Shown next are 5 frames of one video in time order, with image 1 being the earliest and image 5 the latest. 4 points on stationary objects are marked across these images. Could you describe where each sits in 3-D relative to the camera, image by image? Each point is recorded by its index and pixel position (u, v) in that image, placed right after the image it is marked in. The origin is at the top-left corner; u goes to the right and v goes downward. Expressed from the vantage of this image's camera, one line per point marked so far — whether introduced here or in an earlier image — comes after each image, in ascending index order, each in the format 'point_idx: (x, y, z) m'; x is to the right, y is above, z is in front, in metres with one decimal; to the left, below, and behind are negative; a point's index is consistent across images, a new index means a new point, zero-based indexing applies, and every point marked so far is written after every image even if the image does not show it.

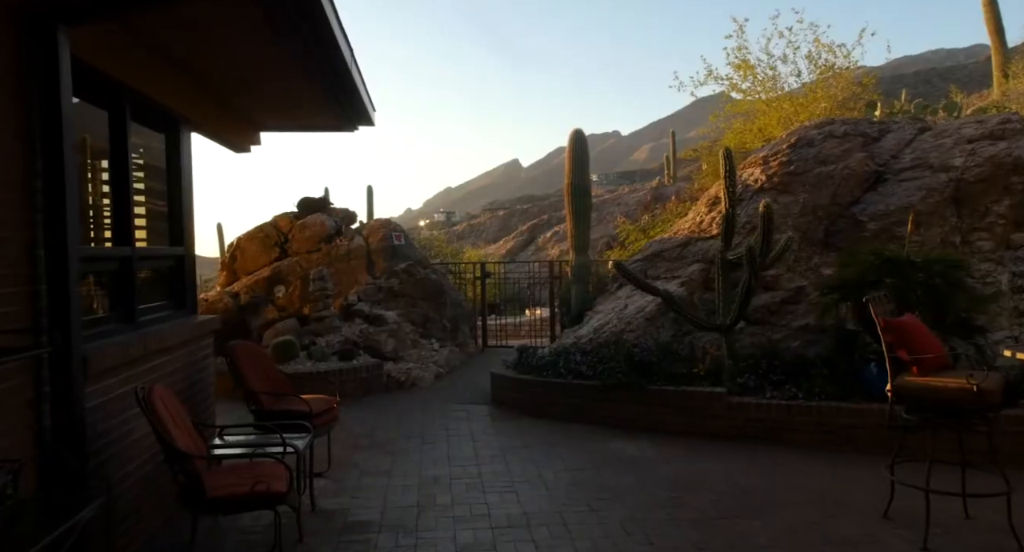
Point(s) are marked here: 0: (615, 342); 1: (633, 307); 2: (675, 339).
0: (+1.2, -0.8, +6.9) m
1: (+1.5, -0.4, +7.4) m
2: (+1.9, -0.7, +6.9) m
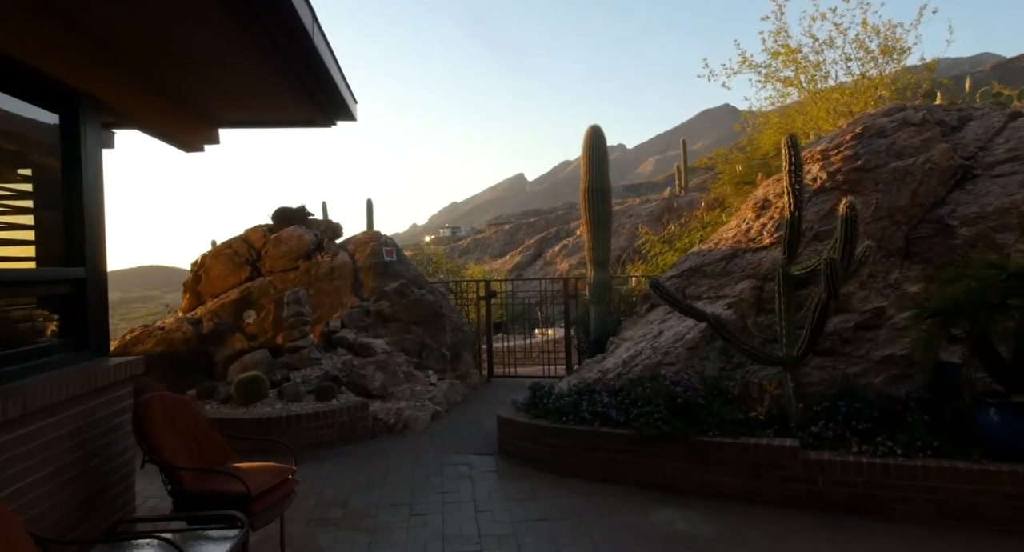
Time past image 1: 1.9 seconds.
0: (+1.3, -0.9, +5.6) m
1: (+1.6, -0.6, +6.1) m
2: (+2.0, -0.9, +5.6) m
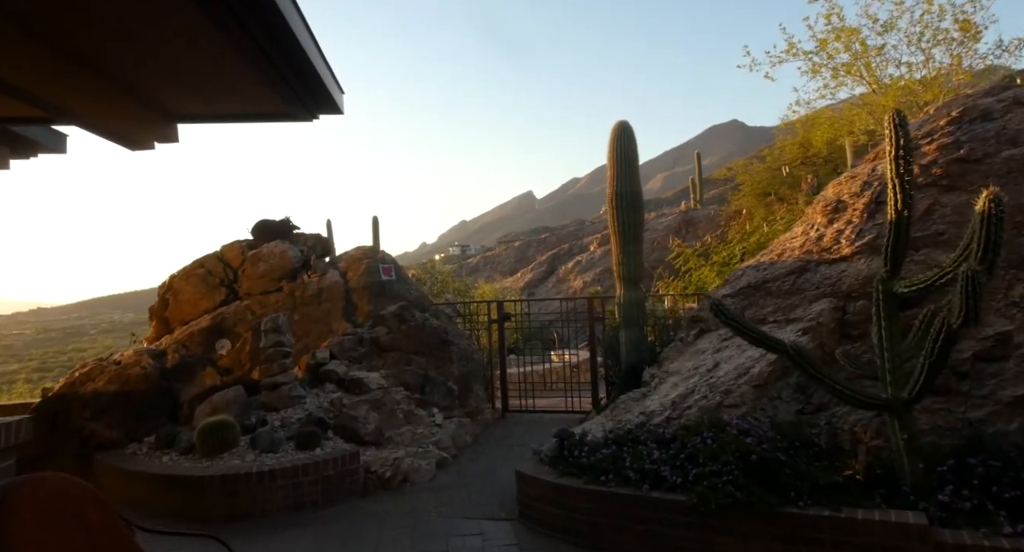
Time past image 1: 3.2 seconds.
0: (+1.4, -1.1, +4.4) m
1: (+1.7, -0.7, +4.9) m
2: (+2.1, -1.0, +4.4) m
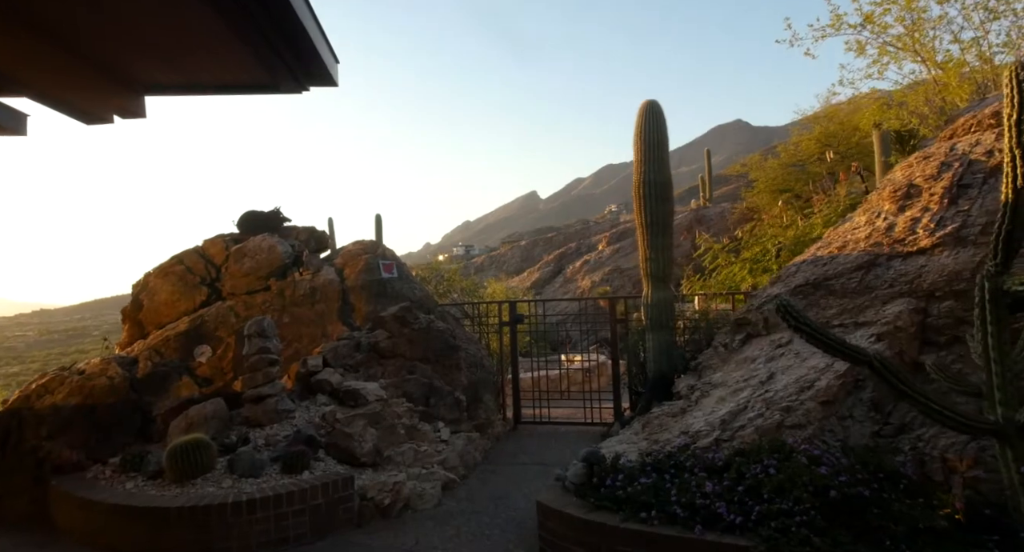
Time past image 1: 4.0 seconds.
0: (+1.6, -1.1, +3.7) m
1: (+1.9, -0.7, +4.2) m
2: (+2.3, -1.0, +3.7) m
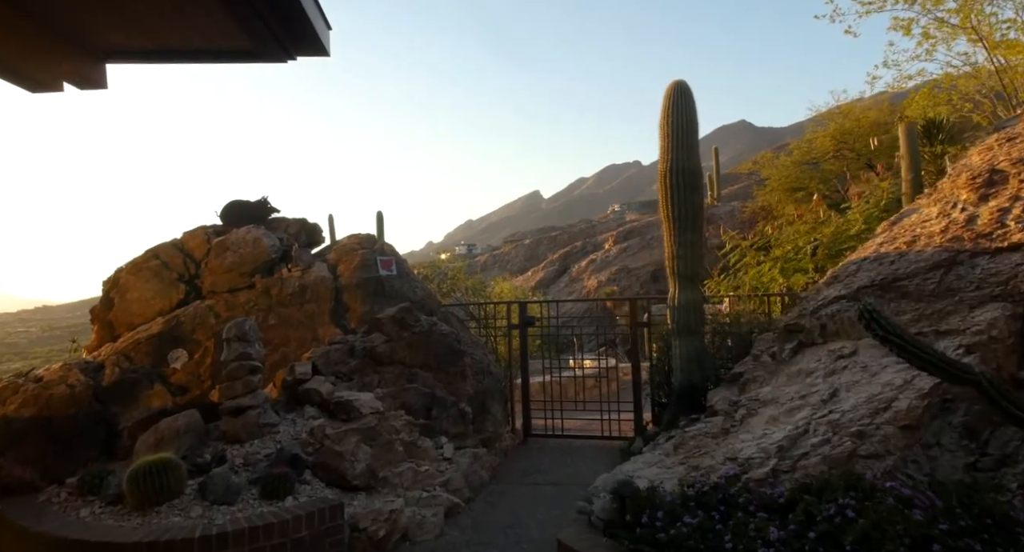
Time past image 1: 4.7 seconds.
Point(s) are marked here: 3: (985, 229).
0: (+1.7, -1.1, +3.0) m
1: (+2.0, -0.7, +3.6) m
2: (+2.4, -1.0, +3.0) m
3: (+2.9, +0.3, +3.7) m
